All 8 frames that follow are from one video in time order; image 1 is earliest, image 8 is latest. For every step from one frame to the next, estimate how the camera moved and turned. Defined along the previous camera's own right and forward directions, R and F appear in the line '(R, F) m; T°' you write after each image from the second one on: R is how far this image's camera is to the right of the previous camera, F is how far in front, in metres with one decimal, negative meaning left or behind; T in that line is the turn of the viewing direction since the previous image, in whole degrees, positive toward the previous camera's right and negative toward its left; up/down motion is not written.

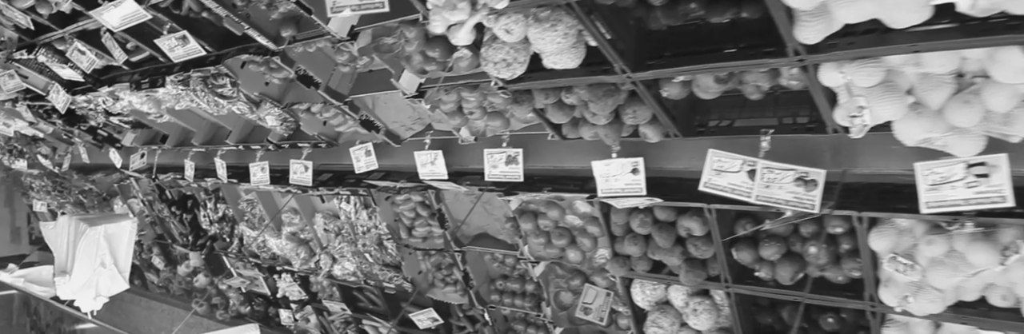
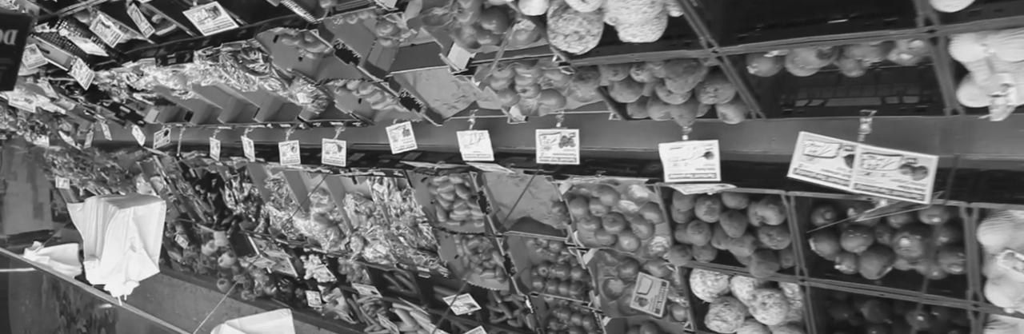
(-0.1, +0.1) m; -1°
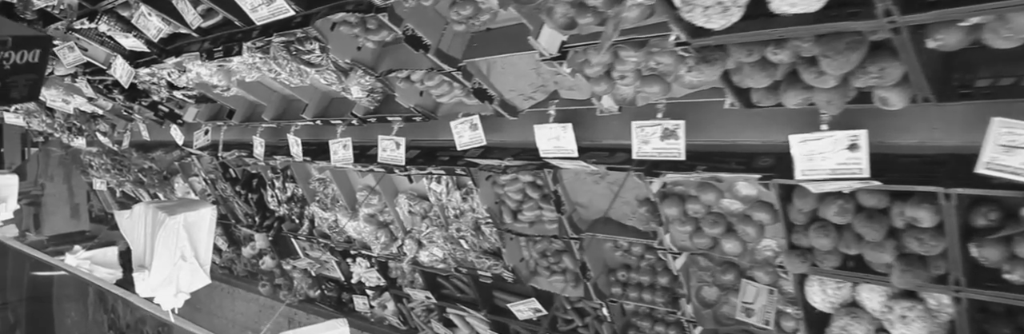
(-0.2, +0.2) m; -2°
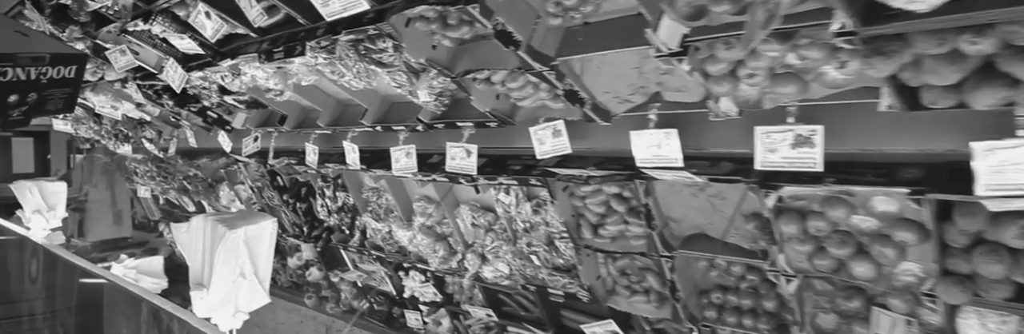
(-0.2, +0.2) m; -3°
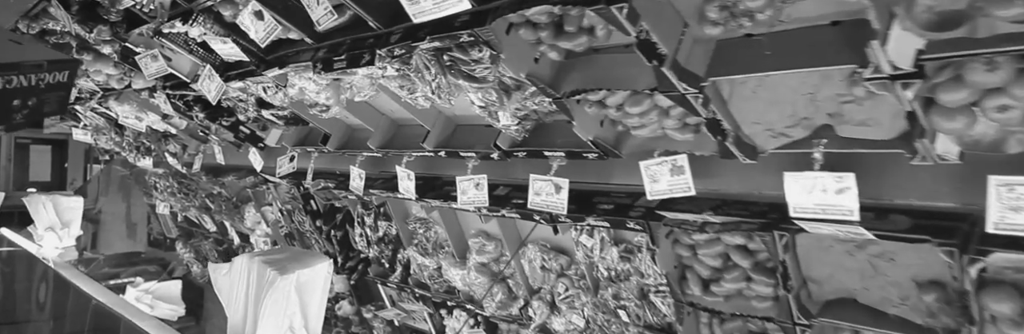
(-0.2, +0.3) m; -1°
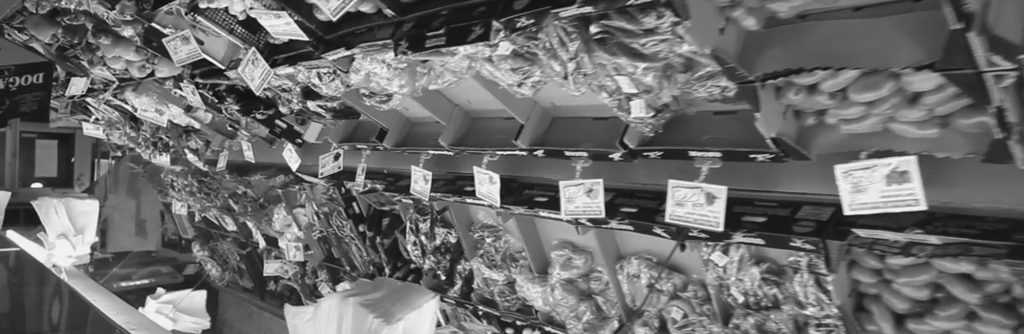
(-0.3, +0.4) m; 0°
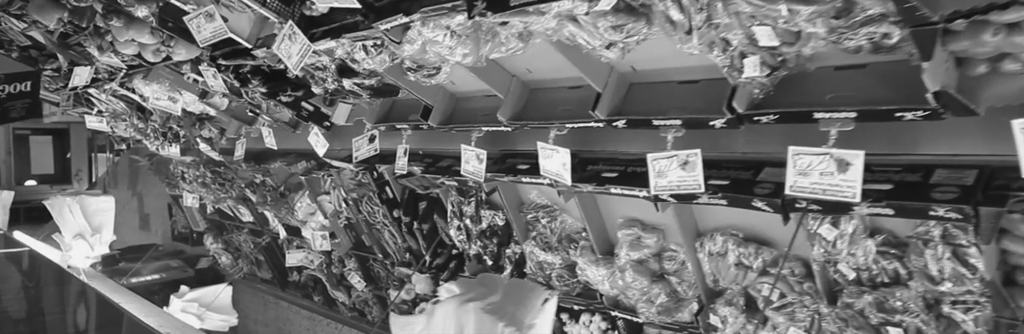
(-0.2, +0.2) m; 0°
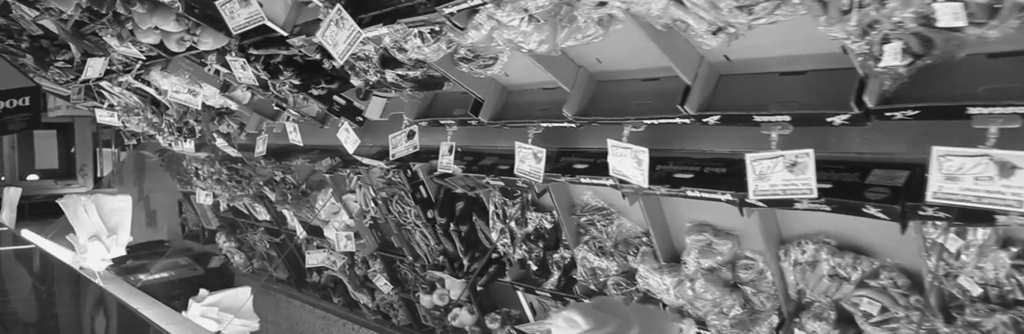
(-0.2, +0.2) m; 0°
